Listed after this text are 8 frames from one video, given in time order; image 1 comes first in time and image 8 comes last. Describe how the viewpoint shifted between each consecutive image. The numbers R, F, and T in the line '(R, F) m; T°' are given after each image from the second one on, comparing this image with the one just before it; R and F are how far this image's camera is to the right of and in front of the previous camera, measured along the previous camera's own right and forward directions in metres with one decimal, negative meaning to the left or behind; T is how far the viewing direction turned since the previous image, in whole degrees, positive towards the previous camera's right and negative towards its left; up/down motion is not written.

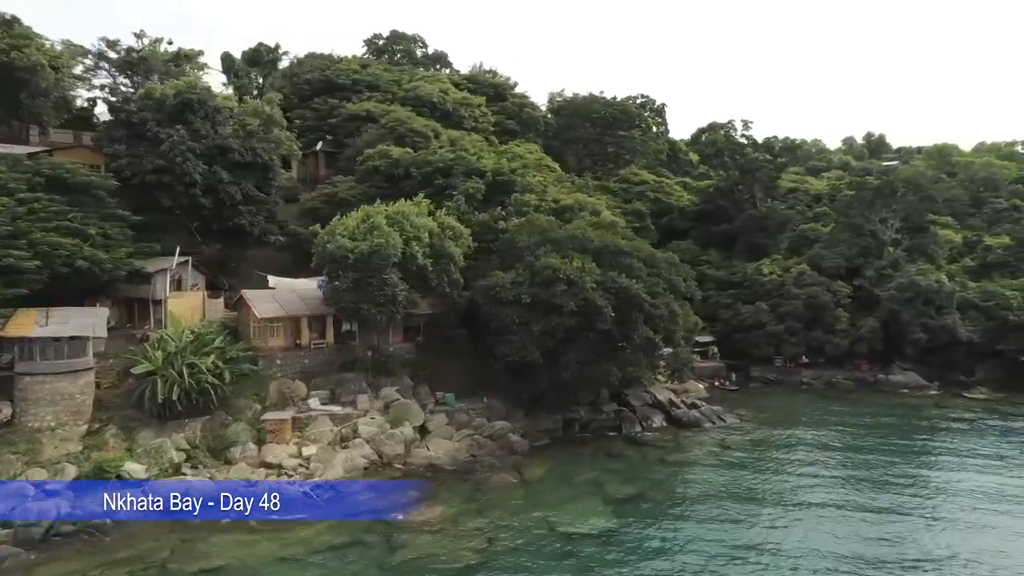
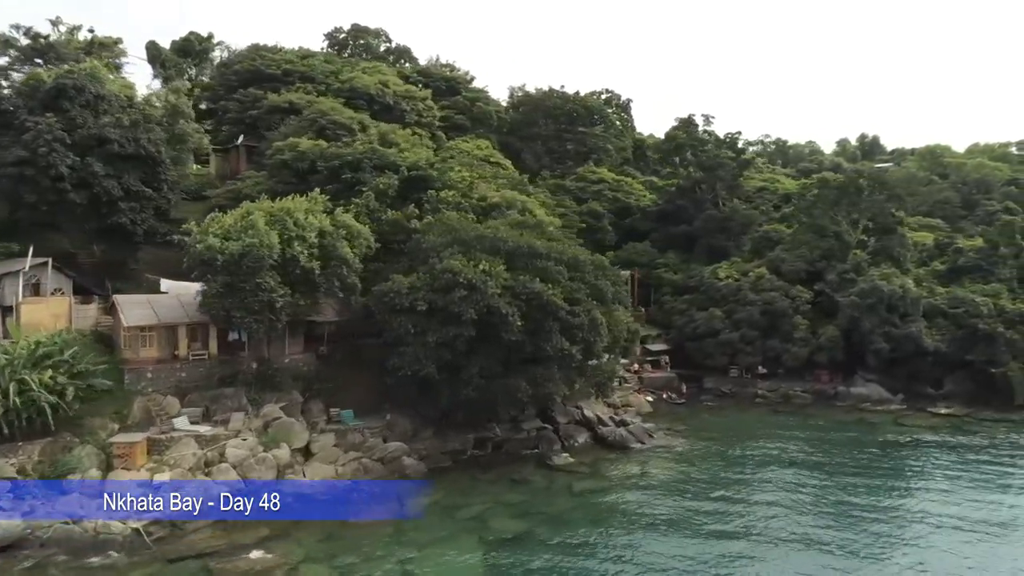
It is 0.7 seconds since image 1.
(+2.5, +2.5) m; 0°
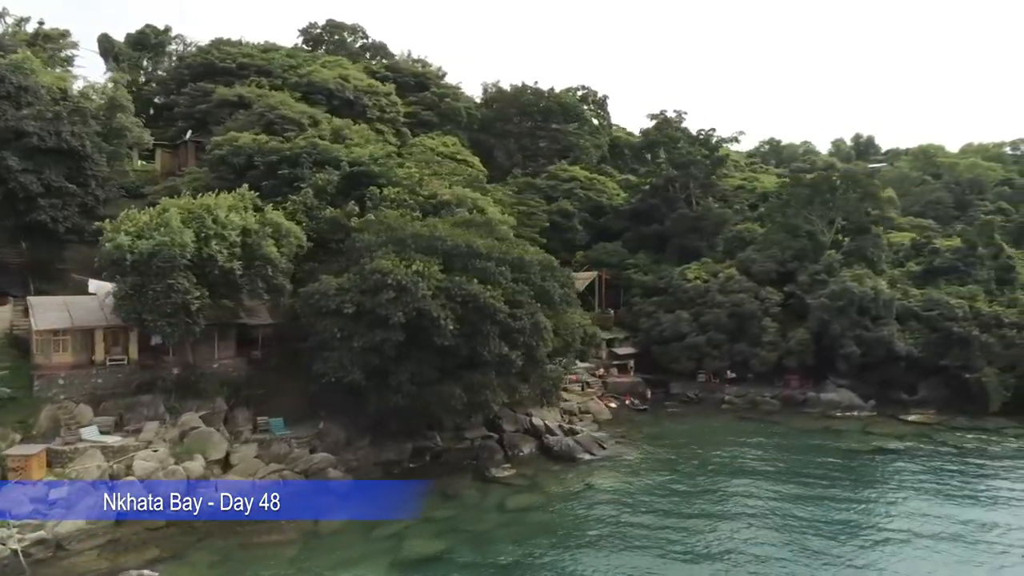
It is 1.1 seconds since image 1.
(+1.5, +1.2) m; 0°
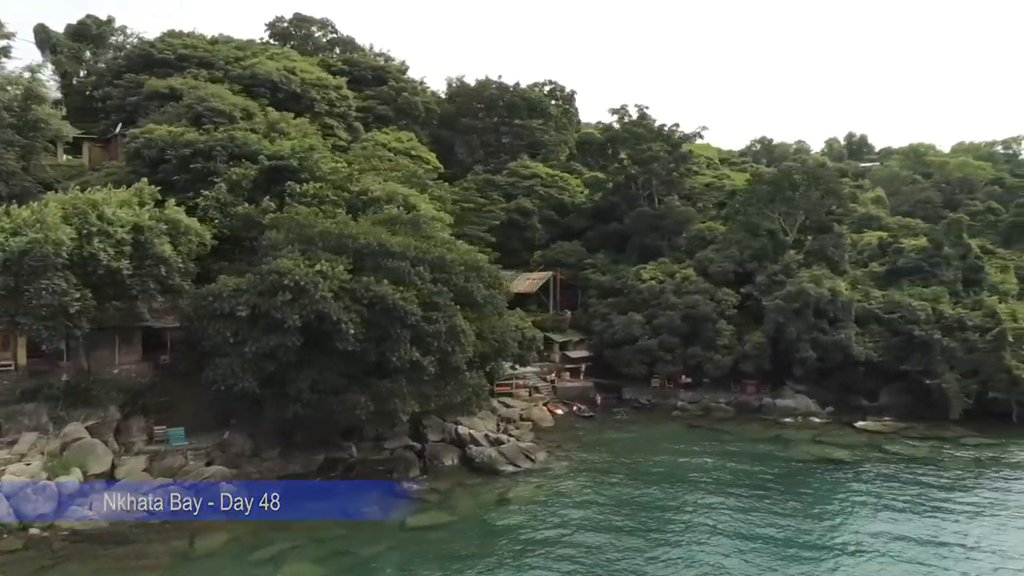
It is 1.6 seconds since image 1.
(+1.9, +1.4) m; 0°
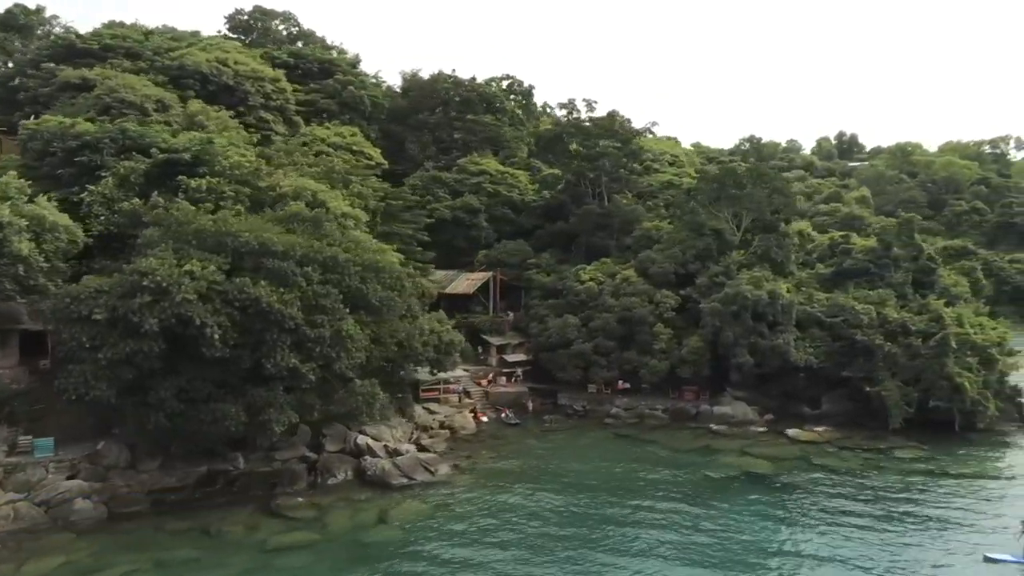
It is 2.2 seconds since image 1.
(+2.3, +1.3) m; 0°
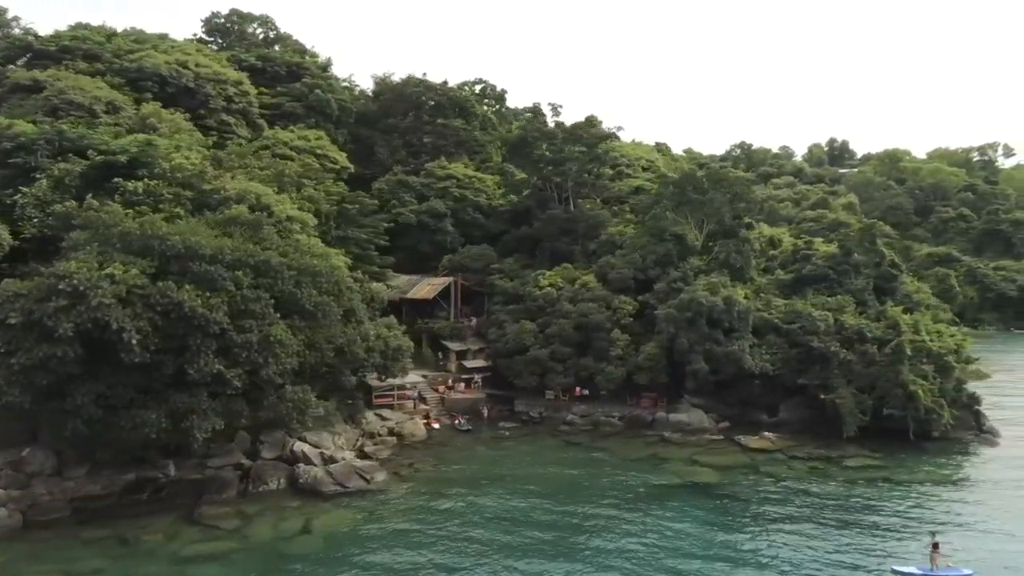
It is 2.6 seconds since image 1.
(+1.4, +0.3) m; 0°
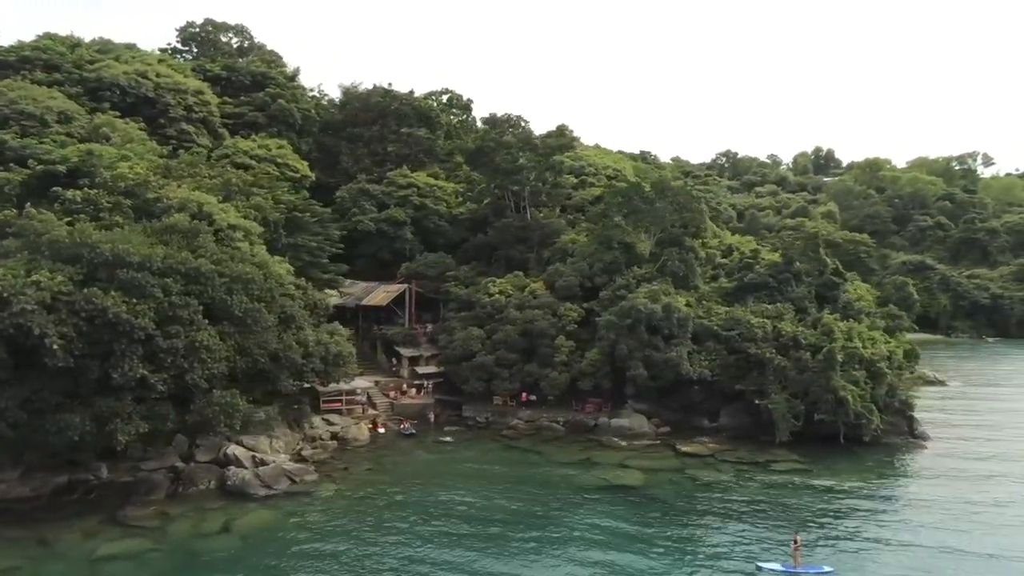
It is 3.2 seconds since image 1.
(+1.6, -0.5) m; 0°
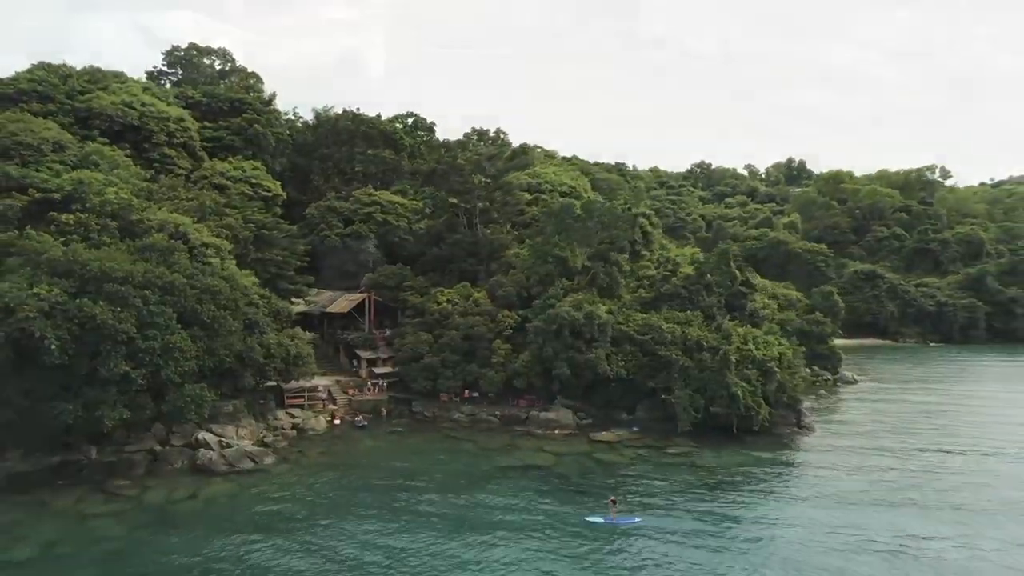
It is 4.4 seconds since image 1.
(+1.8, -4.0) m; +1°
